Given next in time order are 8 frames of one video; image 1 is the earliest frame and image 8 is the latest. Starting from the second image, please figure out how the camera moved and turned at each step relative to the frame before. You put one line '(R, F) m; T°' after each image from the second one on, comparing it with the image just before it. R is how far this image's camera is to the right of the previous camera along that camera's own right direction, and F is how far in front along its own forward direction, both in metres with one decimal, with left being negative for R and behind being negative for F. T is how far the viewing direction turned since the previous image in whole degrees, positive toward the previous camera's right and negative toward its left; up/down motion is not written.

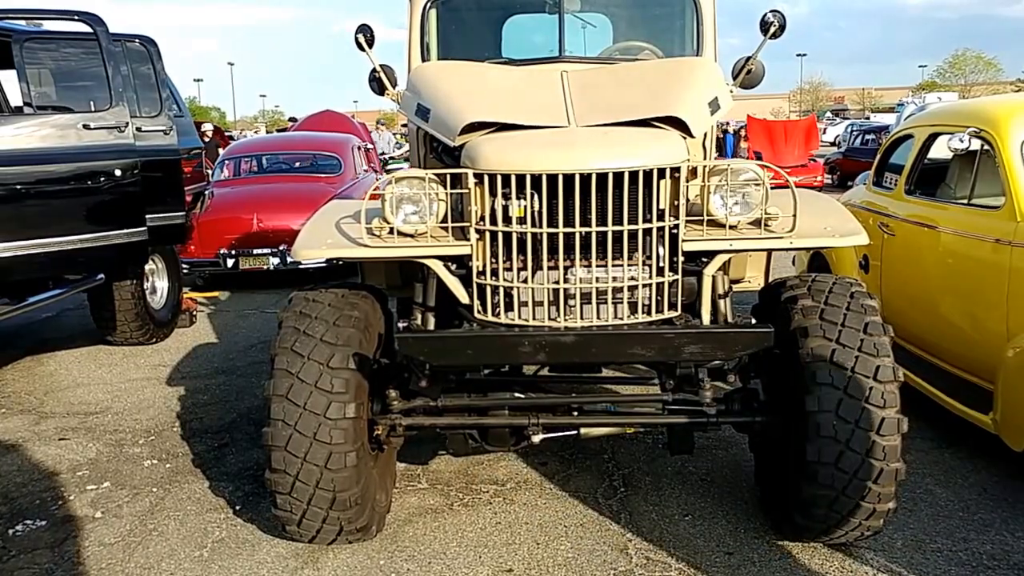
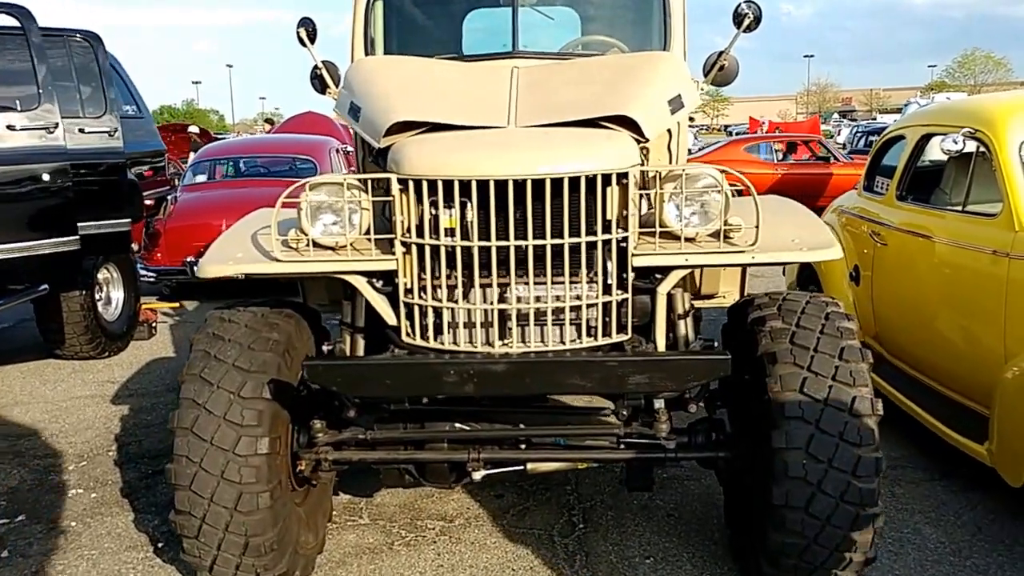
(+0.2, +0.4) m; 0°
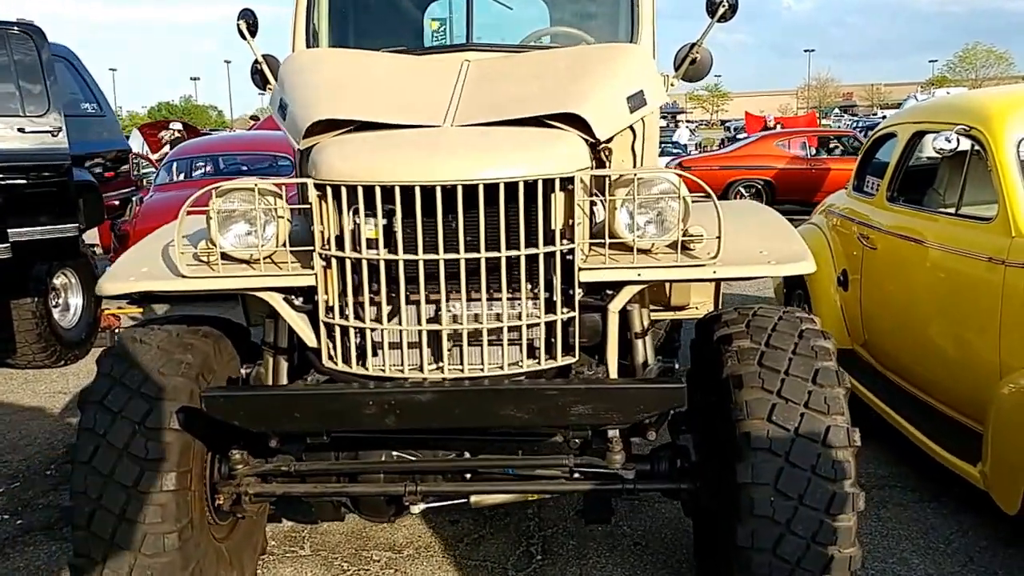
(+0.2, +0.3) m; 0°
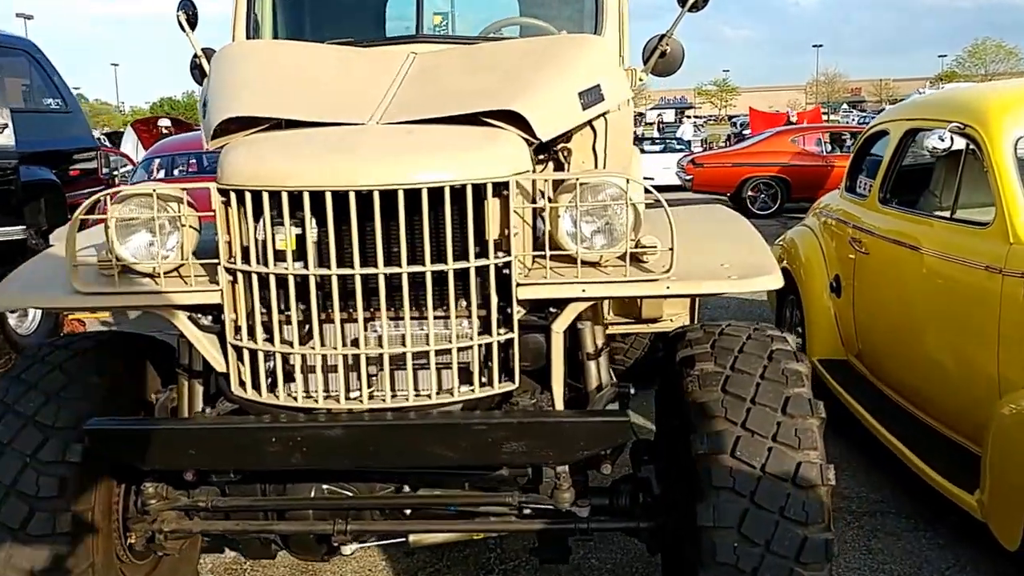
(+0.2, +0.3) m; -1°
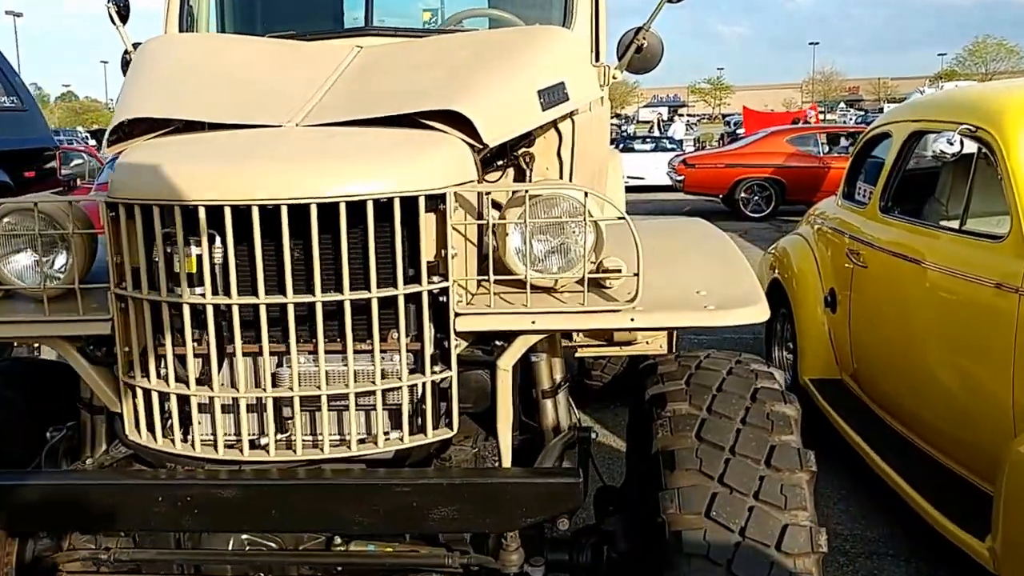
(+0.1, +0.3) m; 0°
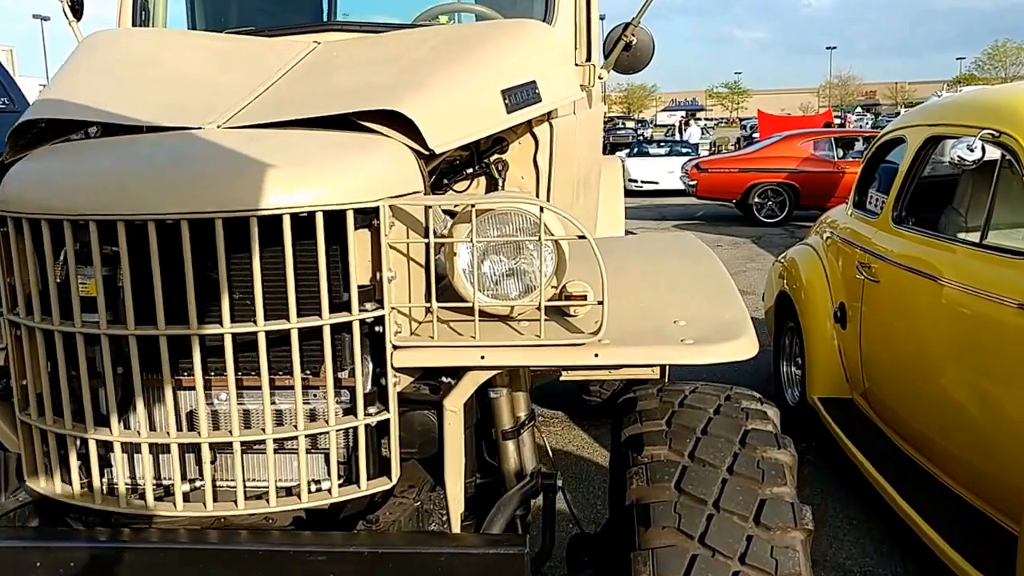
(+0.1, +0.3) m; -1°
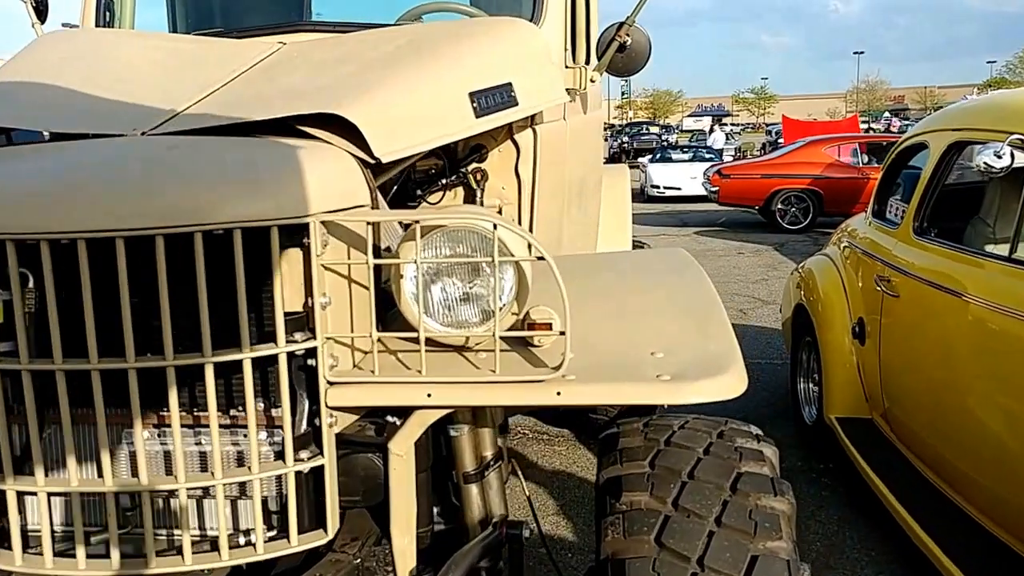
(+0.1, +0.2) m; -1°
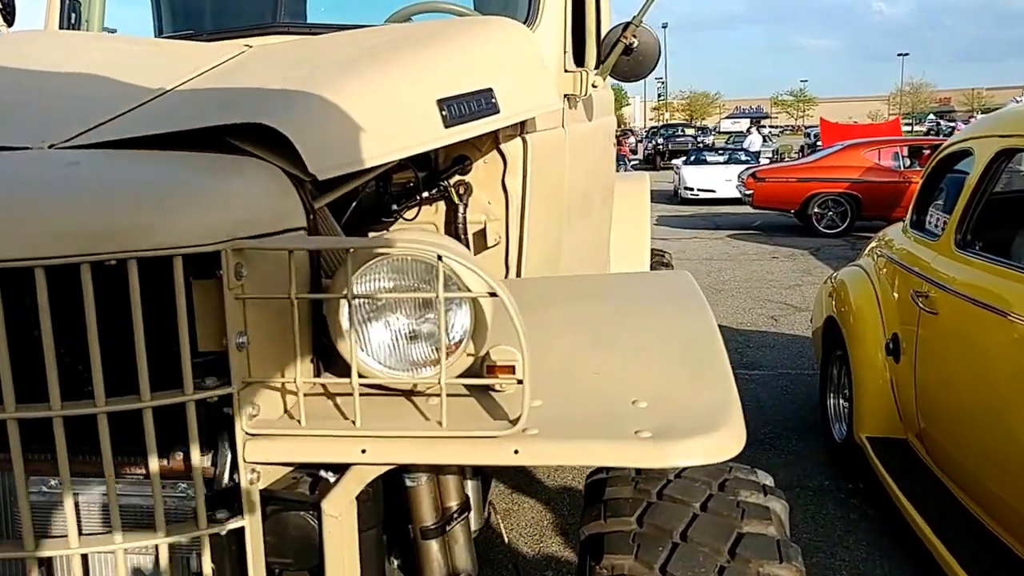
(+0.1, +0.2) m; -2°
